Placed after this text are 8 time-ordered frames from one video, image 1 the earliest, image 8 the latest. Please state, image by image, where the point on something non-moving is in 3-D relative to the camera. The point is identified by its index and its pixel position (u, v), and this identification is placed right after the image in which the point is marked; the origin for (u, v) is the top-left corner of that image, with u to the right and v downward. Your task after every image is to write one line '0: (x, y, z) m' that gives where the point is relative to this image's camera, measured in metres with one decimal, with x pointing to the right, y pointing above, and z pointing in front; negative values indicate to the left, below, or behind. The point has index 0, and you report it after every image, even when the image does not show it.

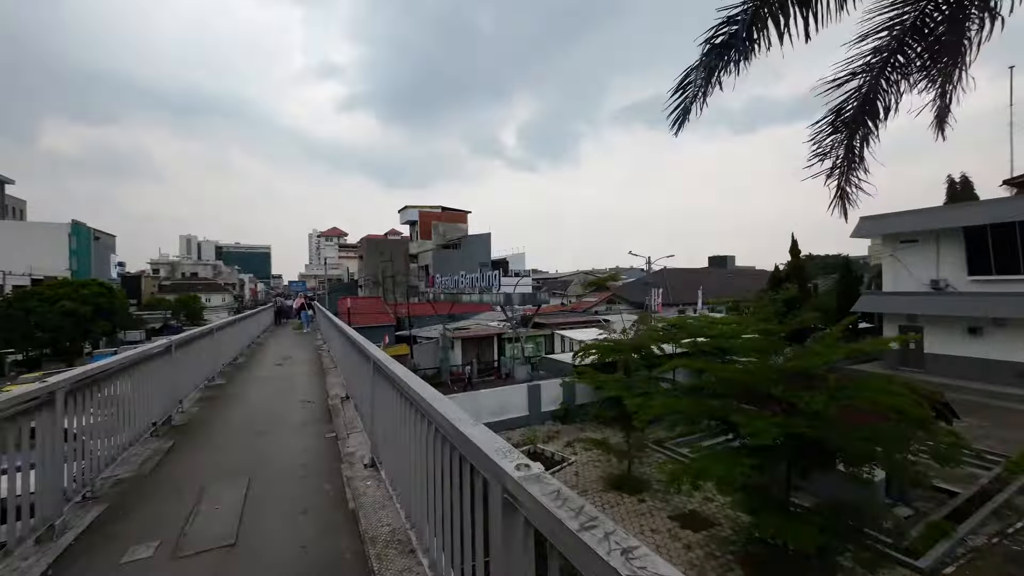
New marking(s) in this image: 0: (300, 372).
0: (-3.4, -1.4, +6.4) m
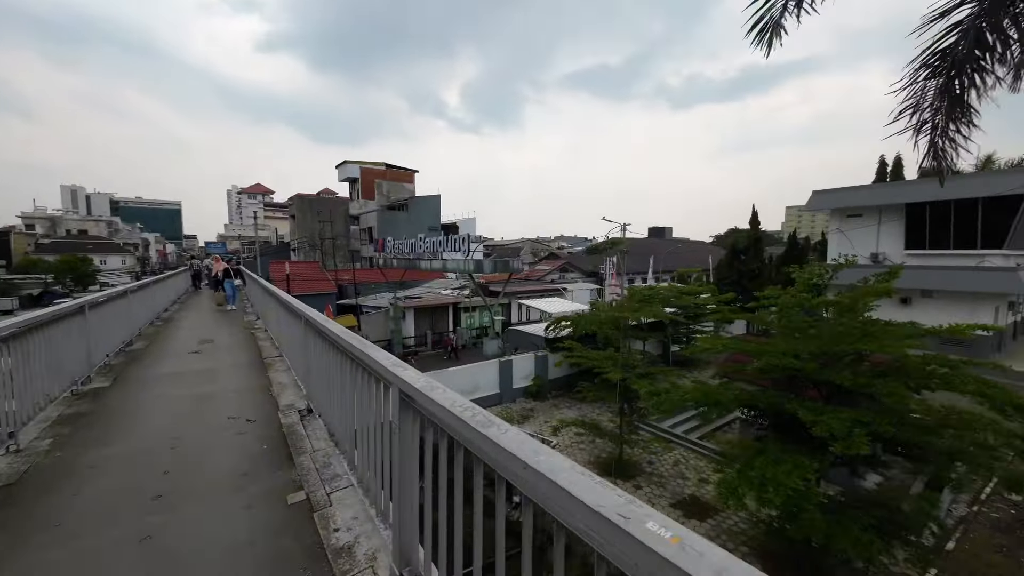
0: (-3.3, -0.9, +4.6) m
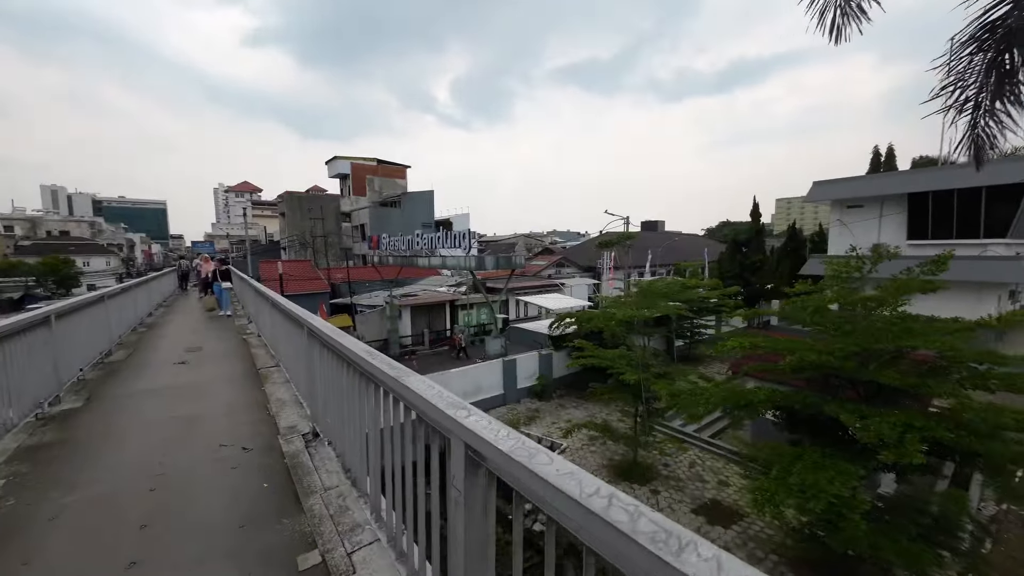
0: (-3.1, -1.0, +4.2) m
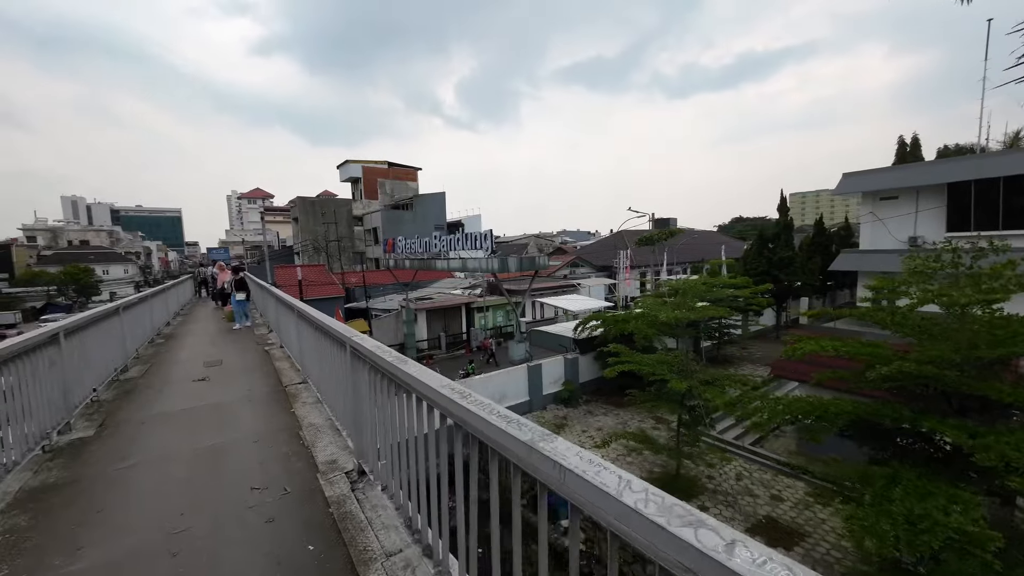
0: (-2.6, -1.1, +3.8) m
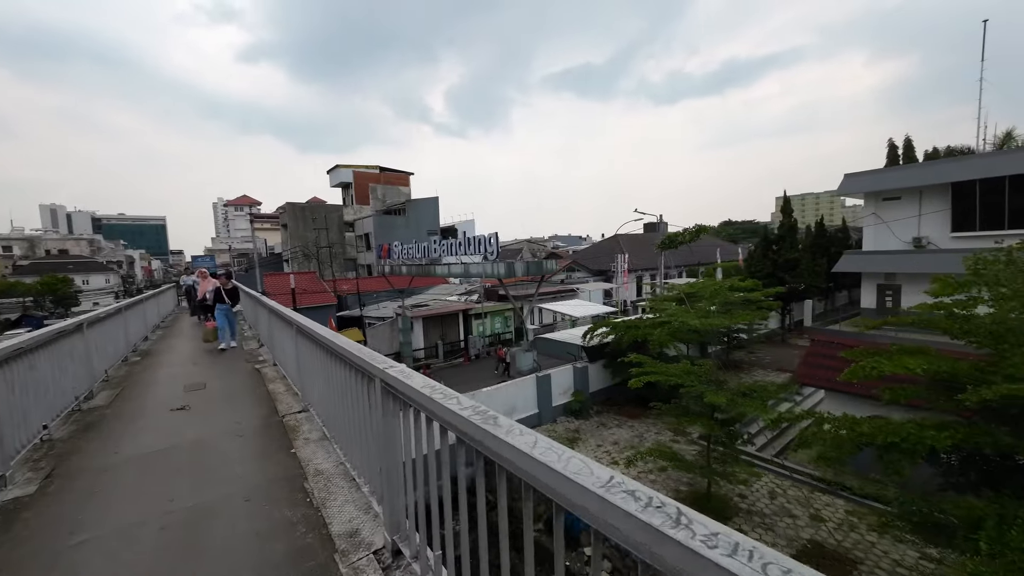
0: (-2.2, -1.1, +3.1) m
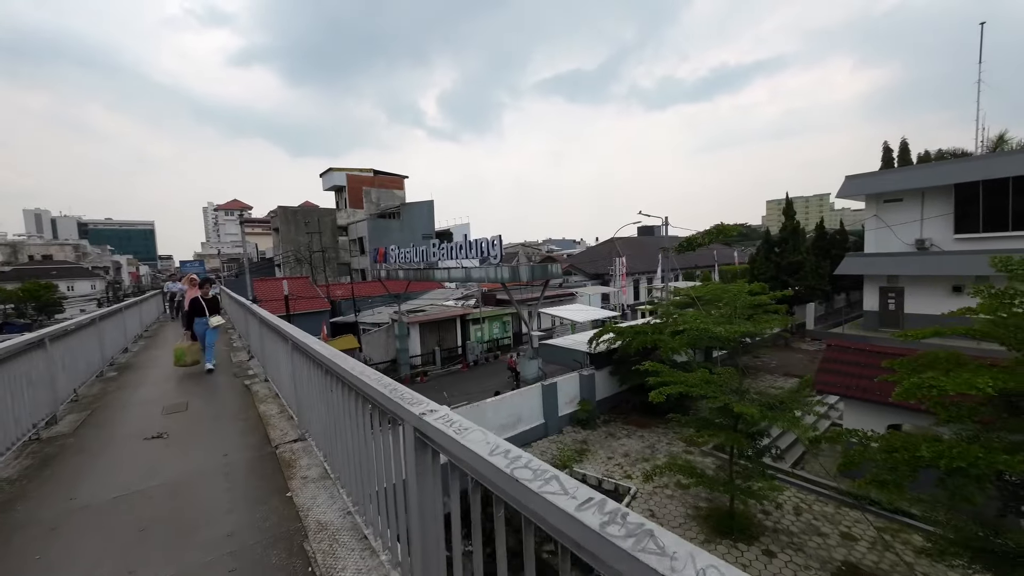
0: (-2.0, -1.2, +2.6) m
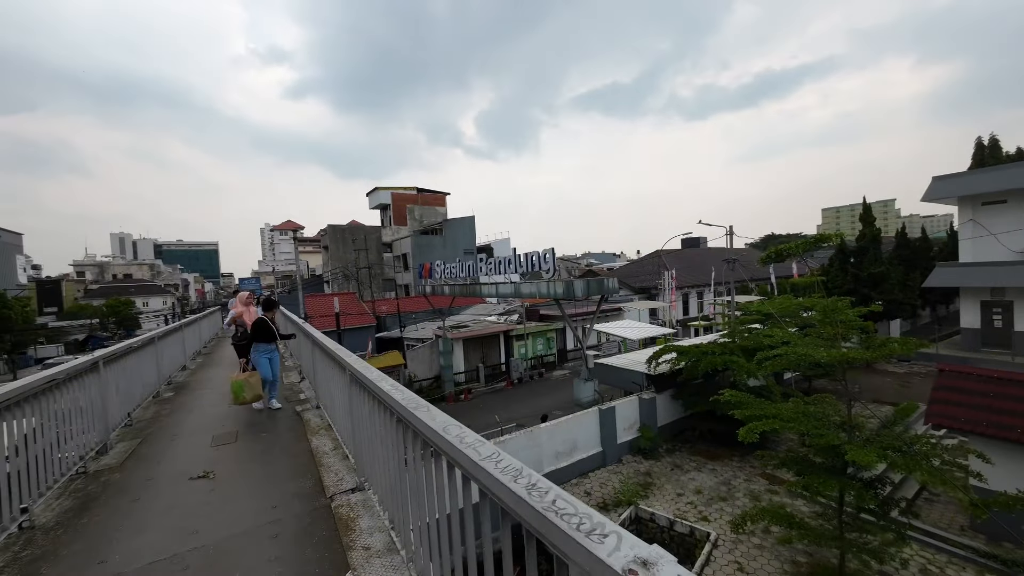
0: (-1.4, -1.3, +2.2) m
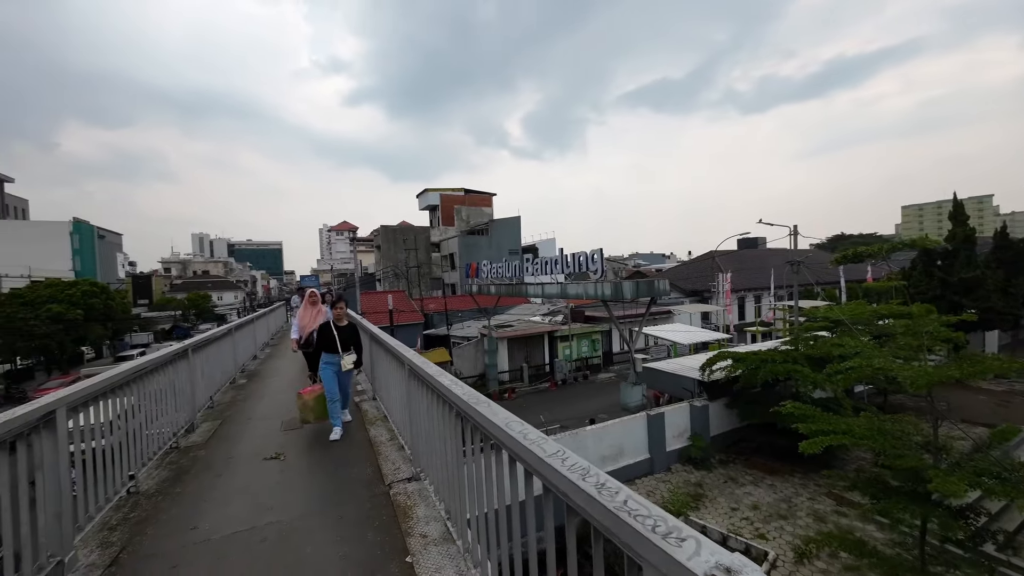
0: (-1.1, -1.3, +2.3) m
